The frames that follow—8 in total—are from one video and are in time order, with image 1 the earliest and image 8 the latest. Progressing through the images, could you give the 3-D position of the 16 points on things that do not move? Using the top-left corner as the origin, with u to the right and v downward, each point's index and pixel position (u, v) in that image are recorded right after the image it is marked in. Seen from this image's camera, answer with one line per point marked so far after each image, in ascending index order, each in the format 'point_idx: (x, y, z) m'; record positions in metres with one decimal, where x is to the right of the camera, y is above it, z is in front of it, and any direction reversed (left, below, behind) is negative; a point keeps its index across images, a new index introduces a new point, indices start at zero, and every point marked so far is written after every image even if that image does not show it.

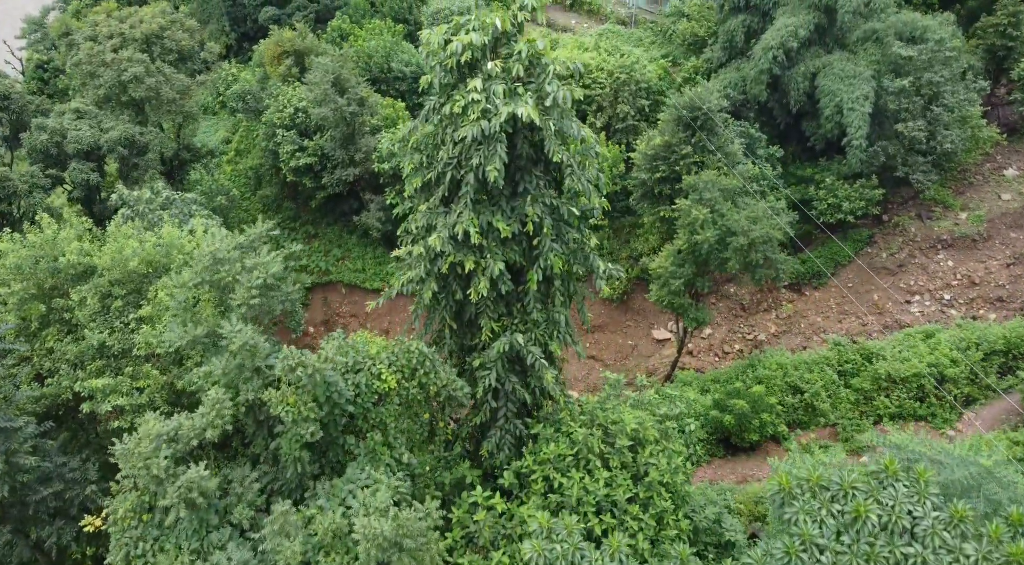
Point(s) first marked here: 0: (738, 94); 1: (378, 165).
0: (+5.3, +4.4, +19.6) m
1: (-3.2, +2.8, +19.9) m
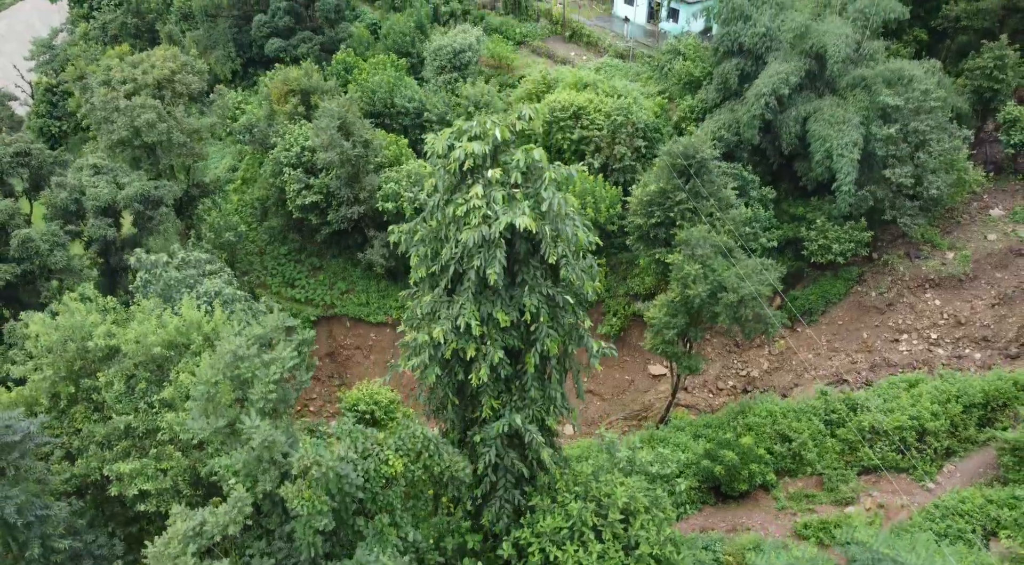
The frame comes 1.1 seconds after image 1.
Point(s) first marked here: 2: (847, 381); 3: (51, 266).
0: (+5.3, +3.6, +20.2) m
1: (-3.2, +1.9, +20.5) m
2: (+7.3, -2.1, +18.0) m
3: (-8.3, +0.2, +15.0) m
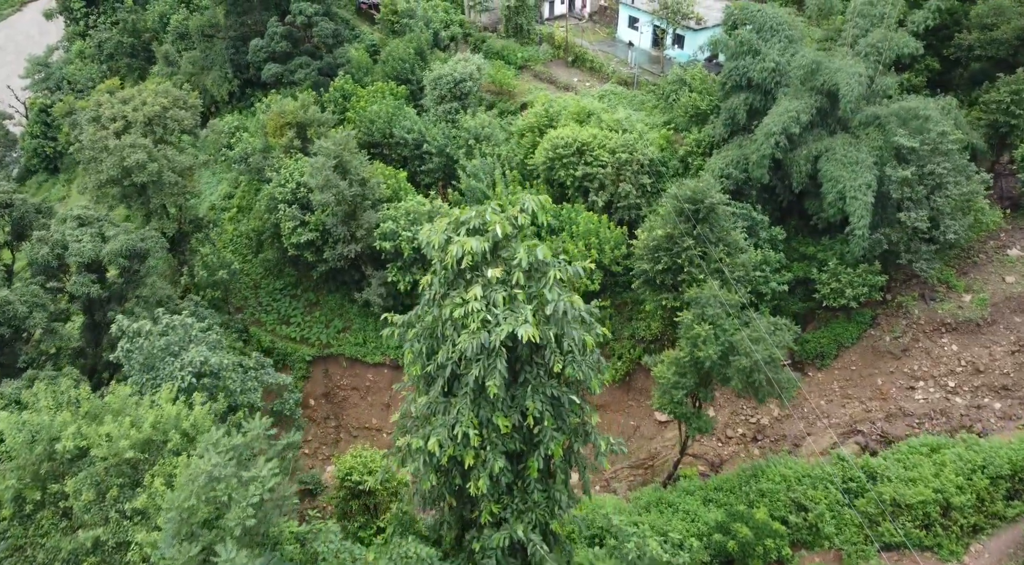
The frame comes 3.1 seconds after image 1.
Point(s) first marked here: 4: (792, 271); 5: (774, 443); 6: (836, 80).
0: (+5.4, +2.6, +19.5) m
1: (-3.1, +0.9, +19.9) m
2: (+7.3, -3.1, +17.3) m
3: (-8.3, -0.7, +14.4) m
4: (+6.5, +0.3, +19.4) m
5: (+5.6, -3.5, +17.9) m
6: (+7.2, +4.5, +18.5) m
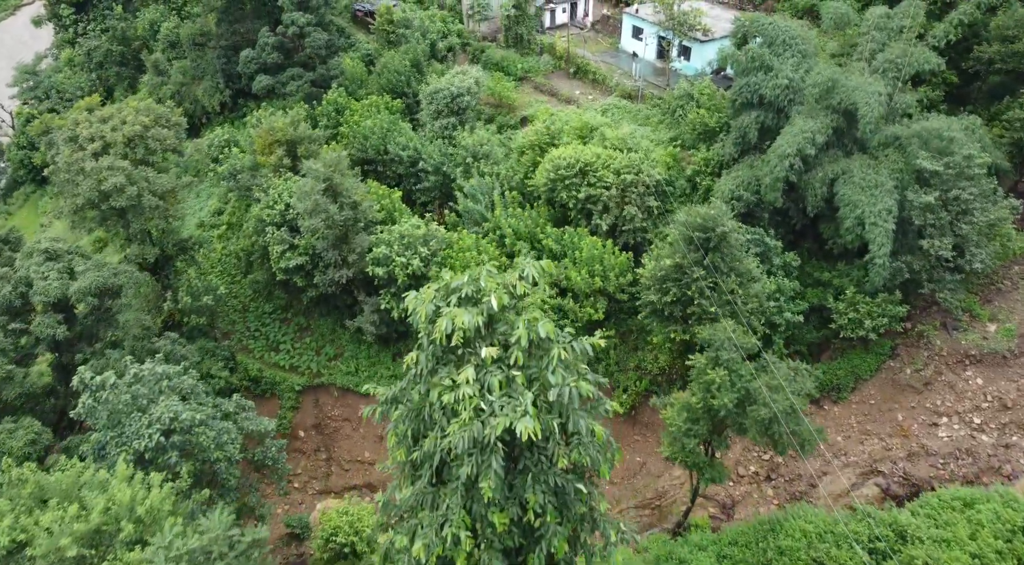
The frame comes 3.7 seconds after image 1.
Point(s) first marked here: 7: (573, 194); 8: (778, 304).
0: (+5.4, +1.9, +18.6) m
1: (-3.1, +0.3, +18.9) m
2: (+7.3, -3.7, +16.3) m
3: (-8.3, -1.4, +13.4) m
4: (+6.5, -0.3, +18.4) m
5: (+5.6, -4.1, +16.9) m
6: (+7.2, +3.9, +17.6) m
7: (+1.4, +2.0, +19.3) m
8: (+5.6, -0.4, +17.4) m
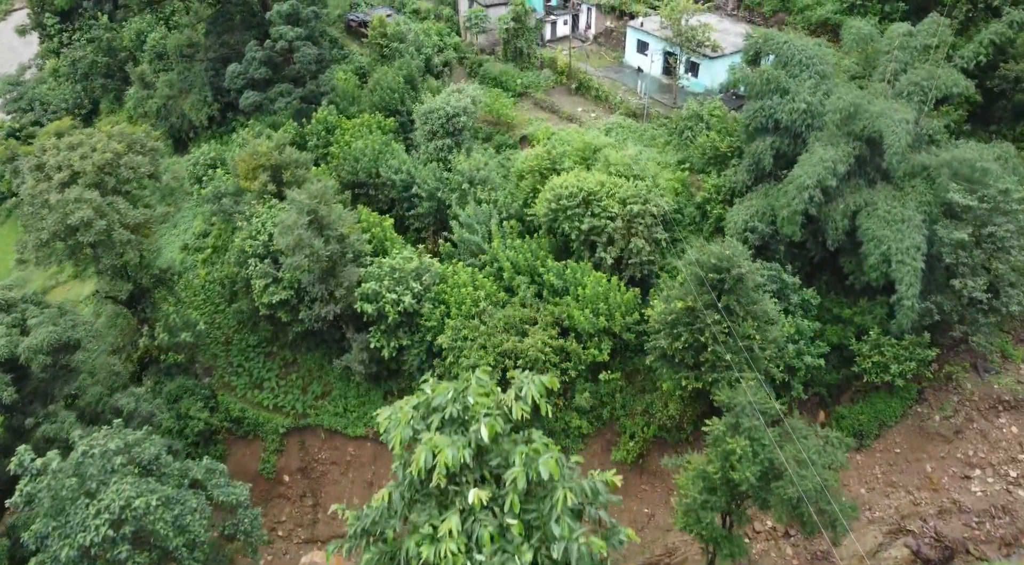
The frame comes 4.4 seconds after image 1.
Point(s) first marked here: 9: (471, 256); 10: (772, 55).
0: (+5.3, +1.1, +17.3) m
1: (-3.2, -0.5, +17.6) m
2: (+7.2, -4.5, +15.1) m
3: (-8.3, -2.2, +12.1) m
4: (+6.5, -1.1, +17.1) m
5: (+5.6, -4.9, +15.7) m
6: (+7.2, +3.1, +16.3) m
7: (+1.4, +1.2, +18.0) m
8: (+5.5, -1.2, +16.1) m
9: (-0.9, +0.6, +18.9) m
10: (+5.8, +5.2, +18.9) m
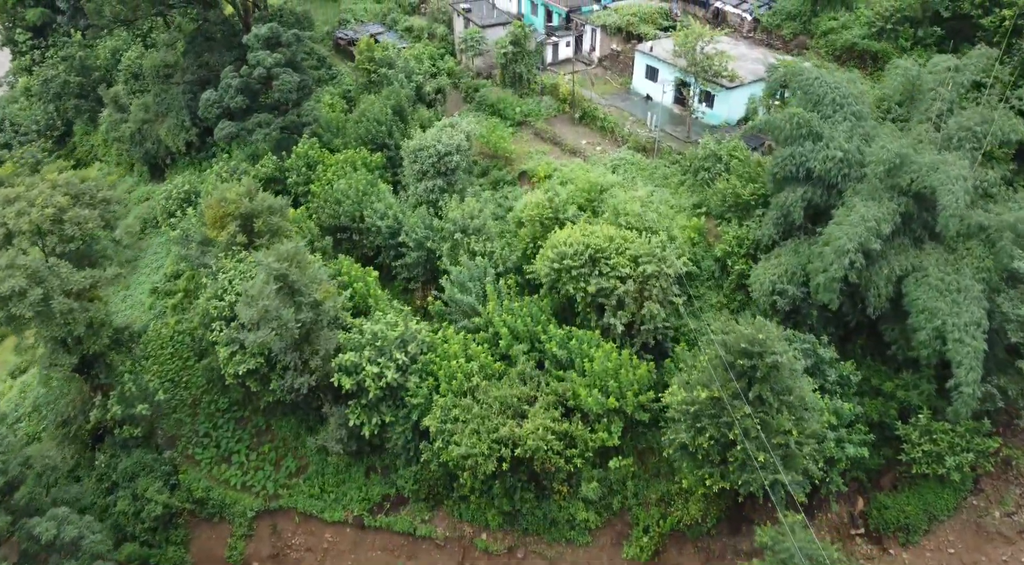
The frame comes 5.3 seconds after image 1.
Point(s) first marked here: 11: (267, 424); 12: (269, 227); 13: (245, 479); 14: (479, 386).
0: (+5.3, -0.2, +15.2) m
1: (-3.2, -1.8, +15.6) m
2: (+7.2, -5.8, +13.0) m
3: (-8.4, -3.4, +10.0) m
4: (+6.5, -2.5, +15.1) m
5: (+5.5, -6.2, +13.6) m
6: (+7.1, +1.8, +14.3) m
7: (+1.3, -0.1, +16.0) m
8: (+5.5, -2.5, +14.0) m
9: (-1.0, -0.7, +16.8) m
10: (+5.8, +3.9, +16.9) m
11: (-5.3, -3.1, +18.1) m
12: (-5.3, +1.2, +18.1) m
13: (-5.6, -4.1, +17.4) m
14: (-0.6, -1.9, +15.2) m
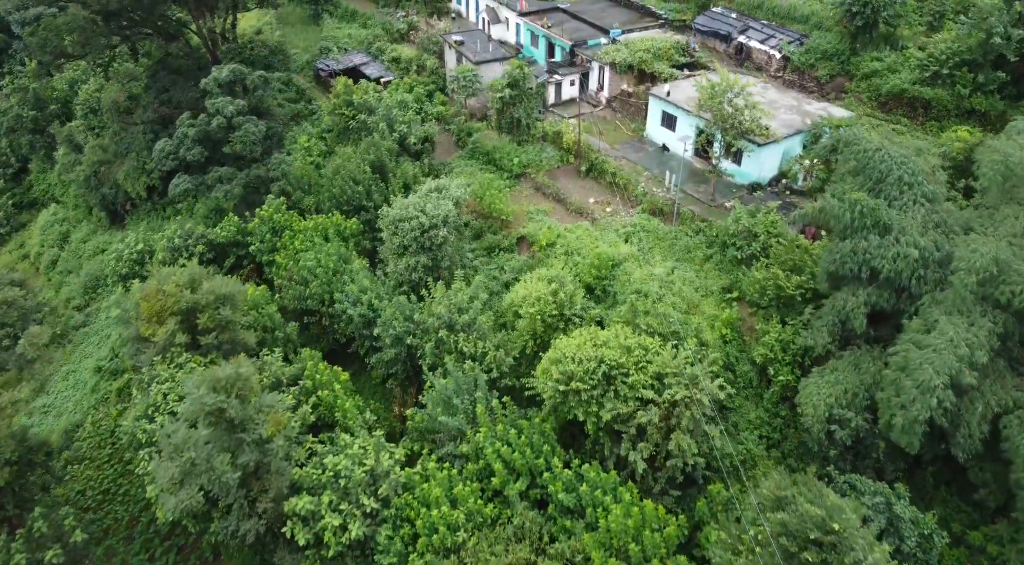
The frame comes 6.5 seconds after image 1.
0: (+5.2, -2.1, +12.2) m
1: (-3.3, -3.7, +12.5) m
2: (+7.1, -7.8, +9.9) m
3: (-8.5, -5.3, +7.0) m
4: (+6.4, -4.4, +12.0) m
5: (+5.5, -8.1, +10.6) m
6: (+7.1, -0.2, +11.2) m
7: (+1.3, -2.0, +12.9) m
8: (+5.4, -4.5, +11.0) m
9: (-1.0, -2.6, +13.8) m
10: (+5.7, +1.9, +13.9) m
11: (-5.4, -5.1, +15.0) m
12: (-5.4, -0.7, +15.1) m
13: (-5.6, -6.0, +14.3) m
14: (-0.7, -3.8, +12.2) m
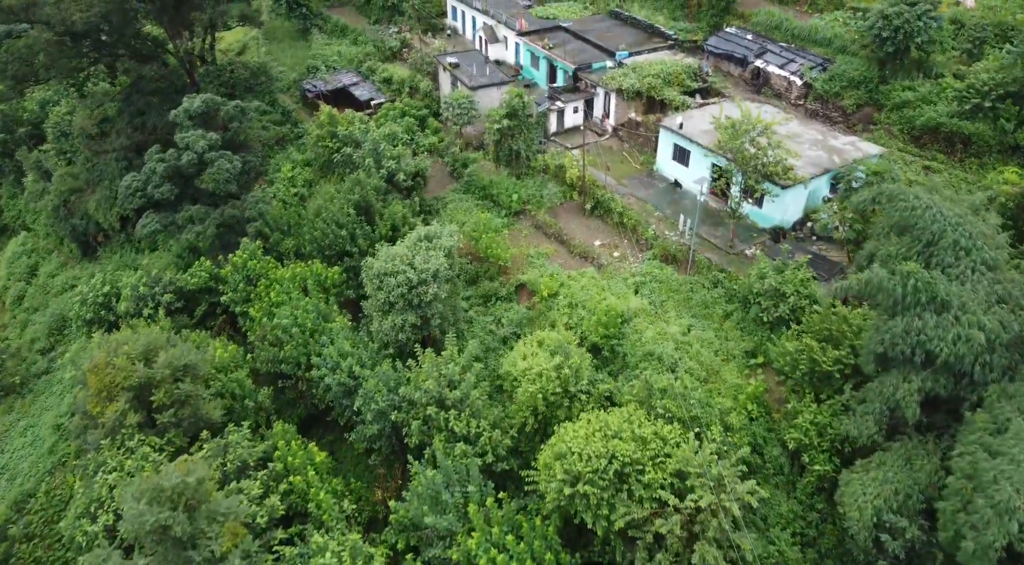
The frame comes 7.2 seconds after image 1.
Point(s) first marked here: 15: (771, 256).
0: (+5.2, -3.2, +10.4) m
1: (-3.3, -4.8, +10.7) m
2: (+7.1, -8.9, +8.2) m
3: (-8.5, -6.4, +5.2) m
4: (+6.3, -5.5, +10.2) m
5: (+5.4, -9.2, +8.8) m
6: (+7.0, -1.3, +9.5) m
7: (+1.2, -3.1, +11.1) m
8: (+5.4, -5.6, +9.2) m
9: (-1.1, -3.7, +12.0) m
10: (+5.7, +0.8, +12.1) m
11: (-5.4, -6.2, +13.2) m
12: (-5.4, -1.8, +13.3) m
13: (-5.7, -7.1, +12.5) m
14: (-0.7, -4.9, +10.4) m
15: (+4.8, +0.8, +16.5) m
